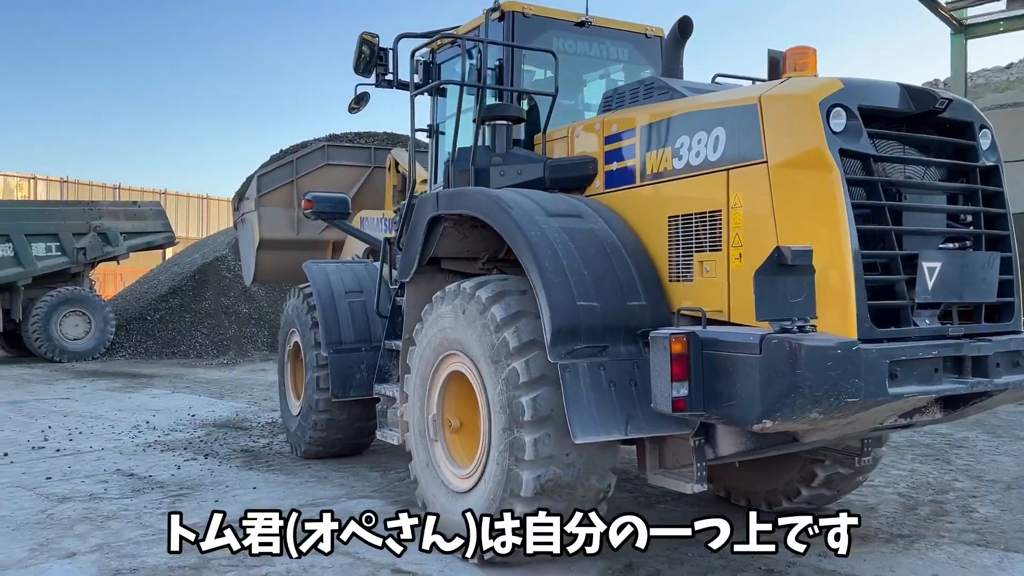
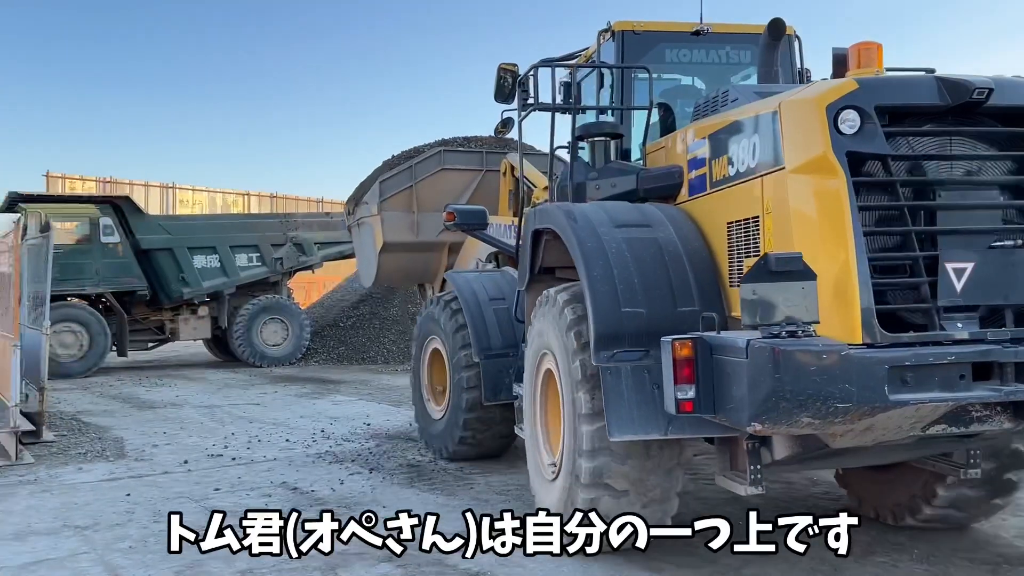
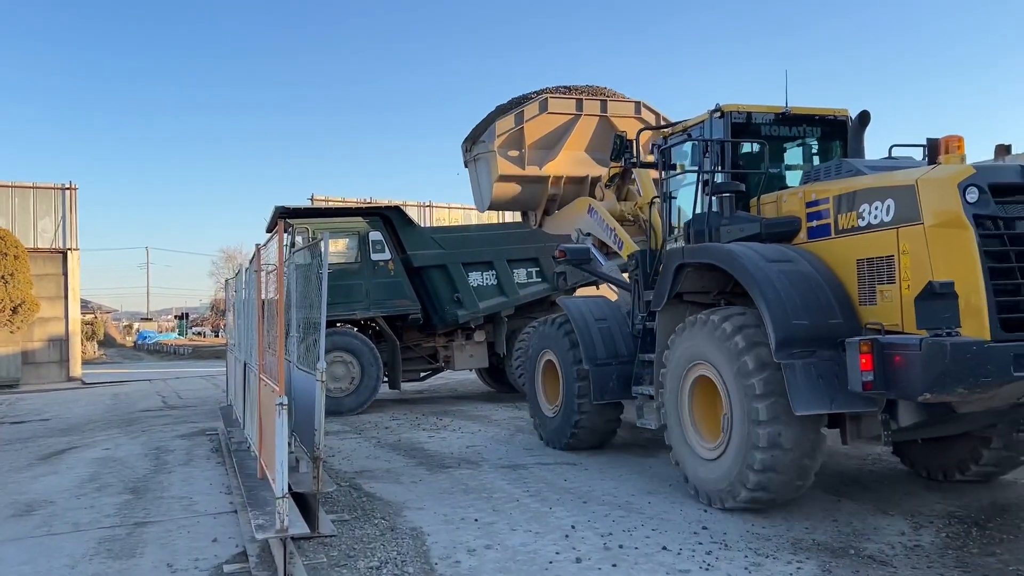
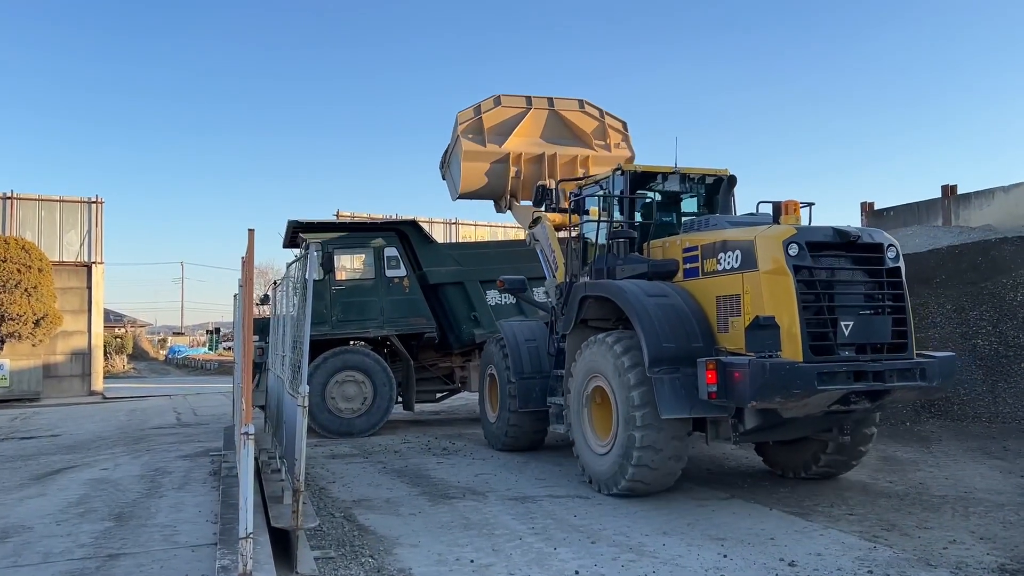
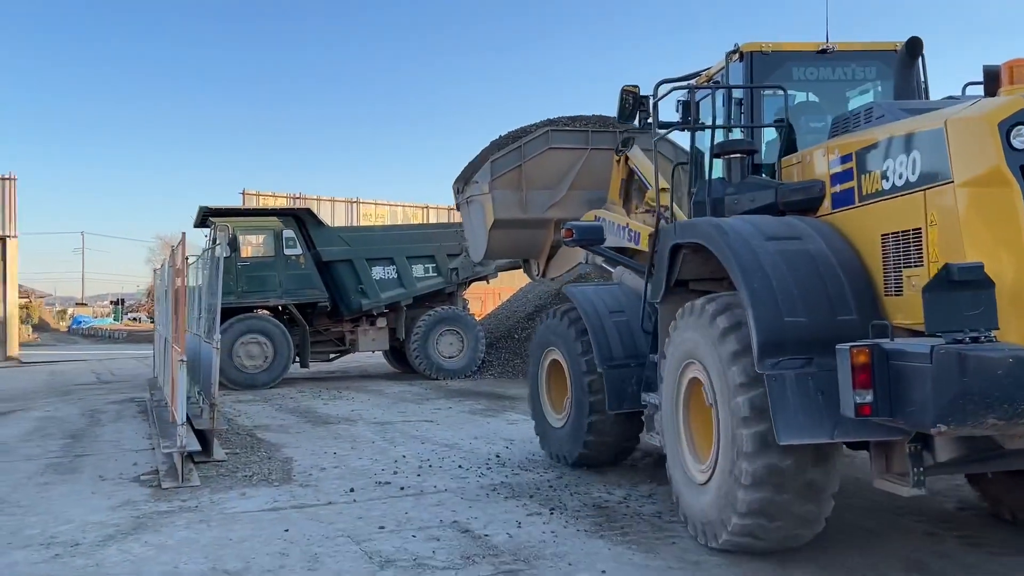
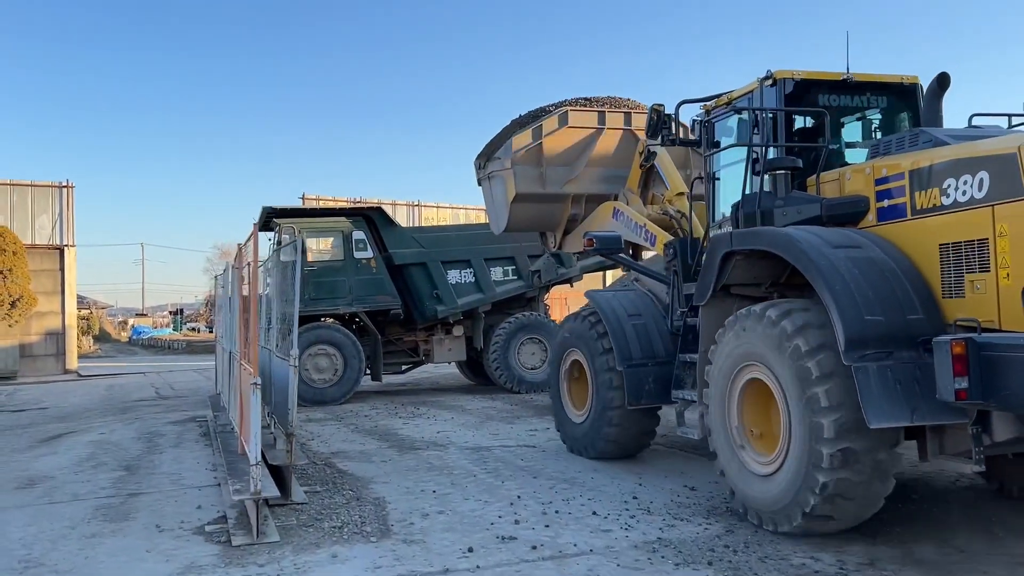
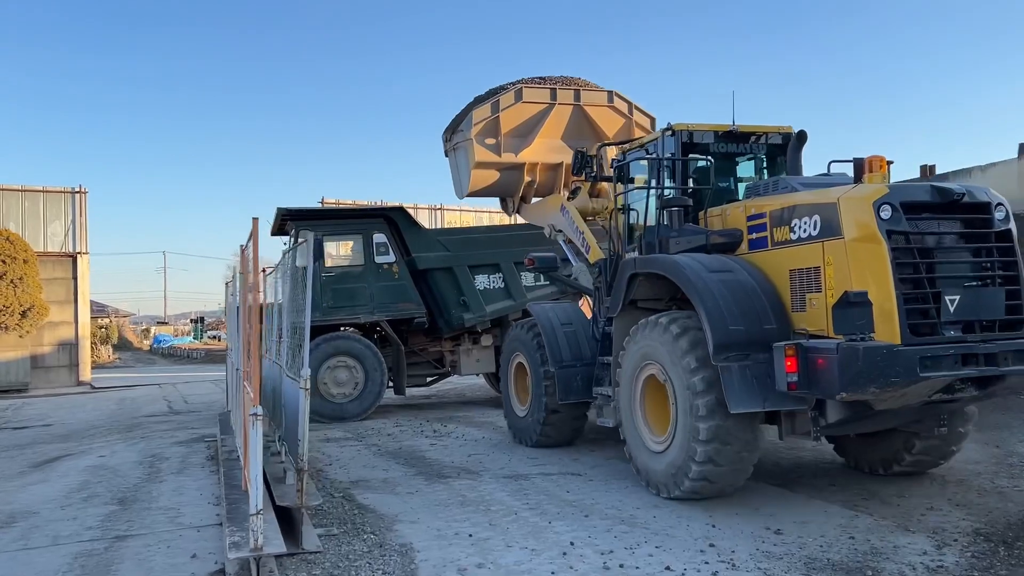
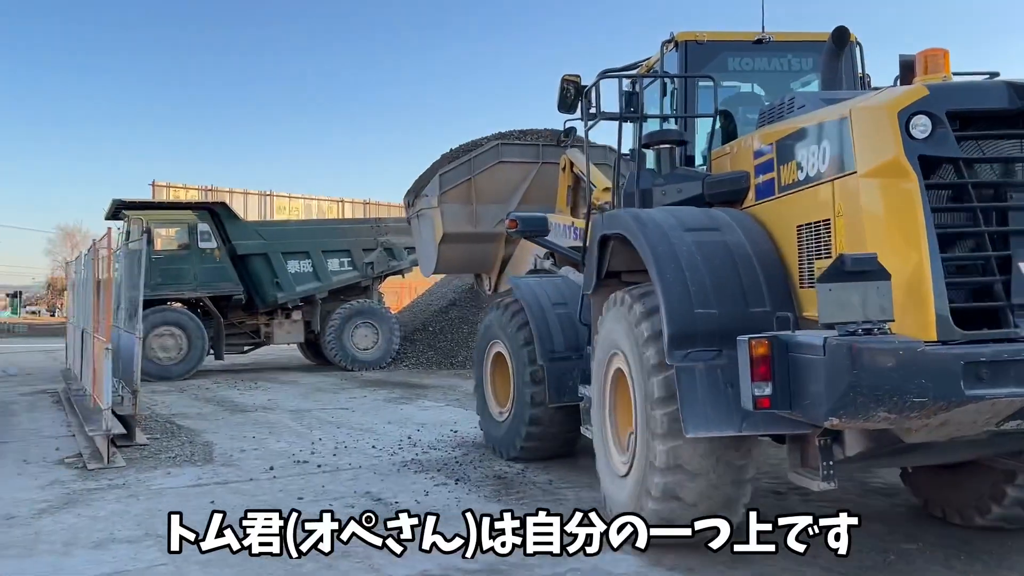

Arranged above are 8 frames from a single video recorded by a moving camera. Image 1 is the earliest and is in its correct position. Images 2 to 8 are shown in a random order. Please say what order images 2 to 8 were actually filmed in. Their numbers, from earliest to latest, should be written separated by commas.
2, 8, 5, 6, 3, 7, 4
